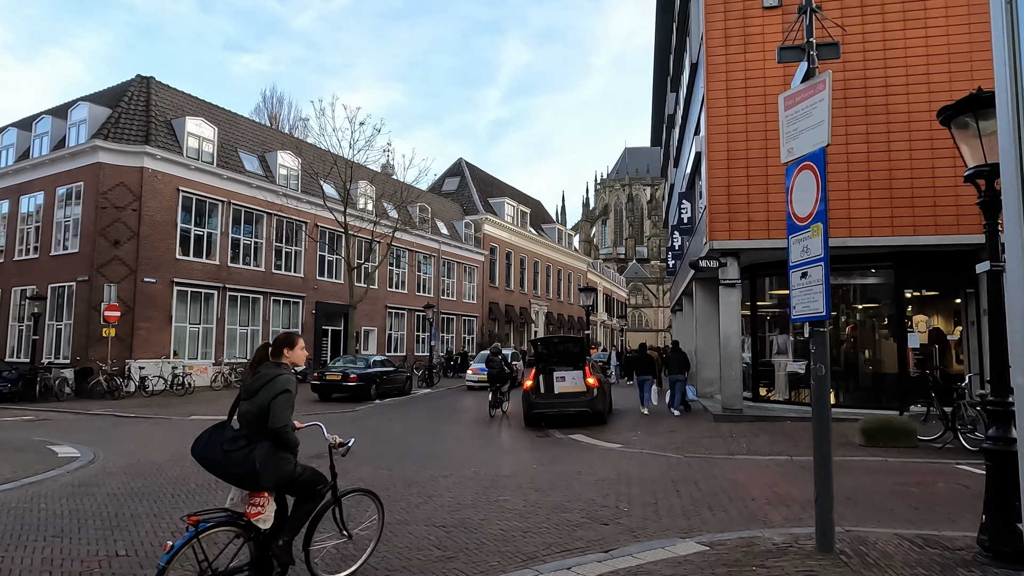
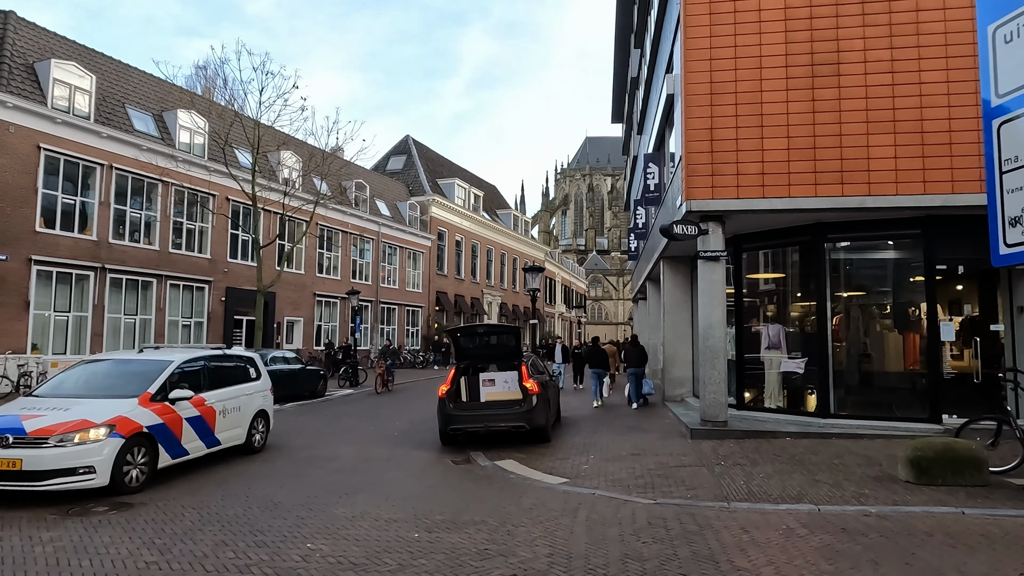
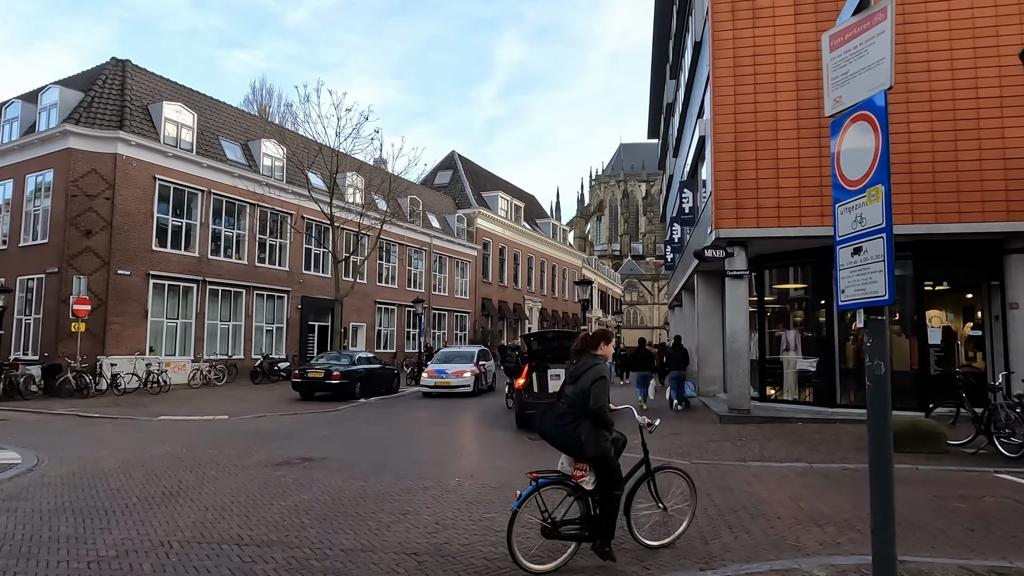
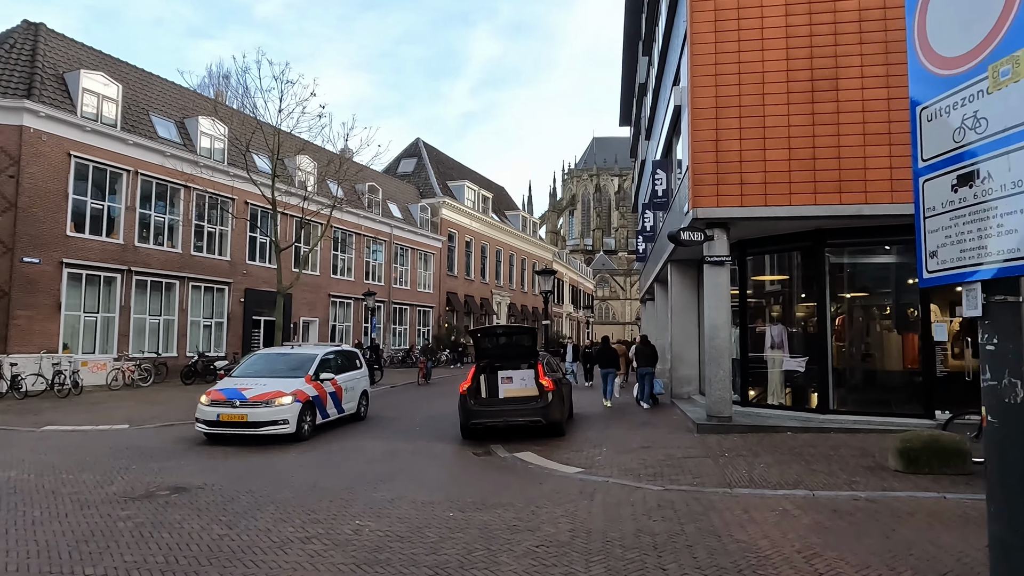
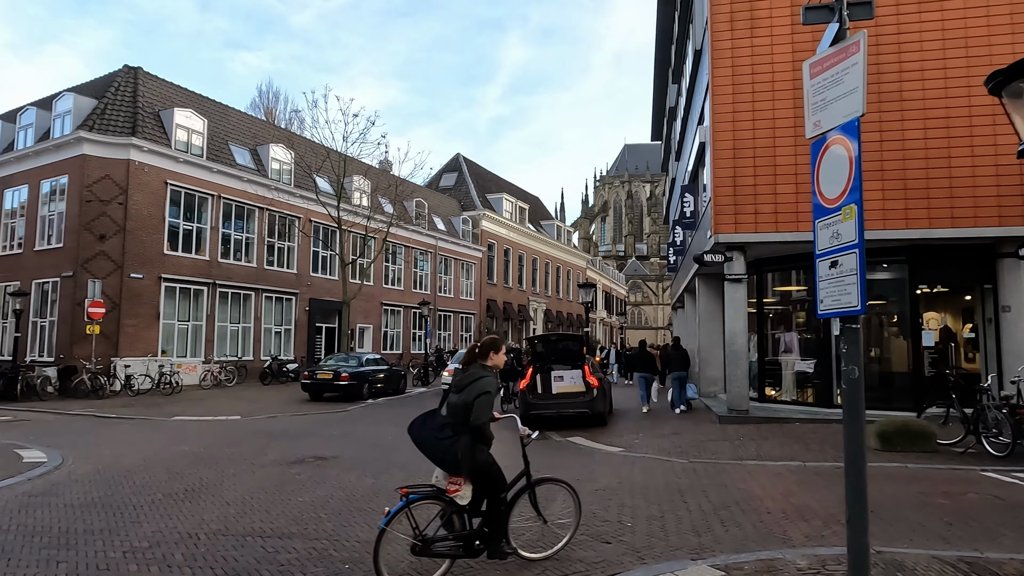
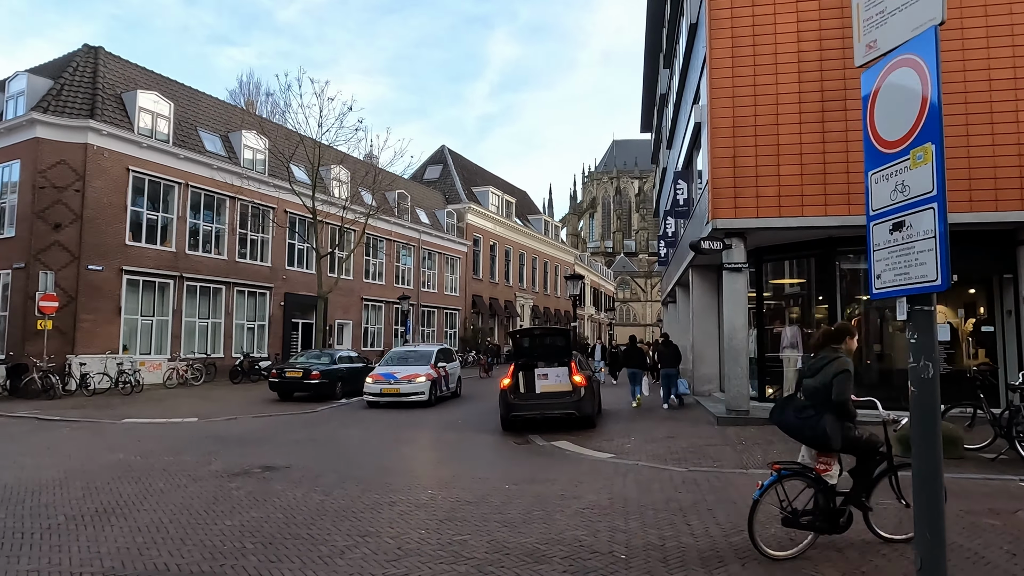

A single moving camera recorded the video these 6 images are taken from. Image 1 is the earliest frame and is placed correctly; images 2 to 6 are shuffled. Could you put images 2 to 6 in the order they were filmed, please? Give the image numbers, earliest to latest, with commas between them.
5, 3, 6, 4, 2
